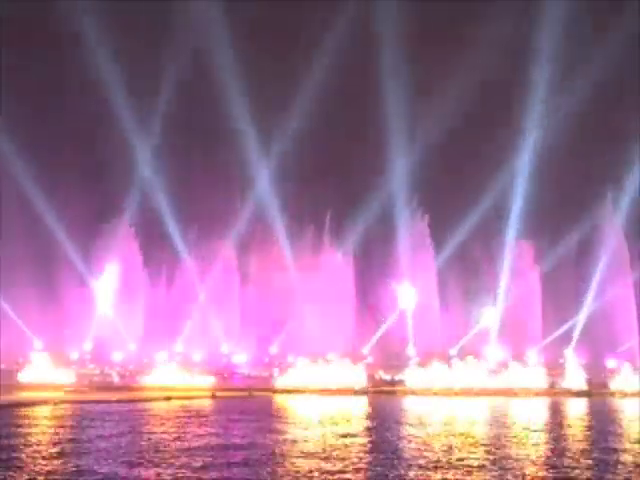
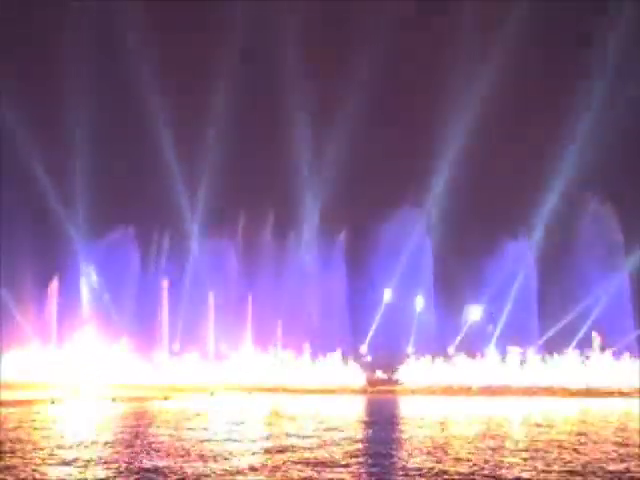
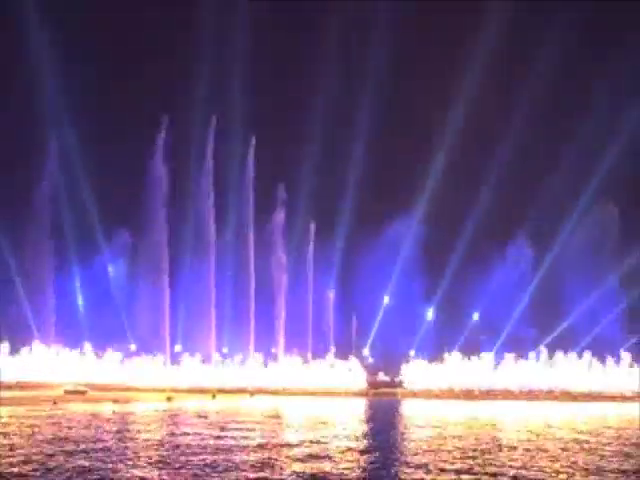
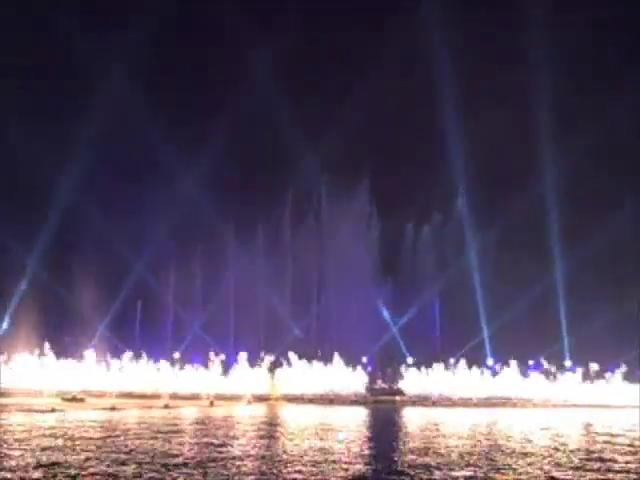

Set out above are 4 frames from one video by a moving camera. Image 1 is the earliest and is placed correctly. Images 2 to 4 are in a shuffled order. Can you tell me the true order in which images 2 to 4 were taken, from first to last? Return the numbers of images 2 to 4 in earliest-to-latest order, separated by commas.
2, 3, 4
